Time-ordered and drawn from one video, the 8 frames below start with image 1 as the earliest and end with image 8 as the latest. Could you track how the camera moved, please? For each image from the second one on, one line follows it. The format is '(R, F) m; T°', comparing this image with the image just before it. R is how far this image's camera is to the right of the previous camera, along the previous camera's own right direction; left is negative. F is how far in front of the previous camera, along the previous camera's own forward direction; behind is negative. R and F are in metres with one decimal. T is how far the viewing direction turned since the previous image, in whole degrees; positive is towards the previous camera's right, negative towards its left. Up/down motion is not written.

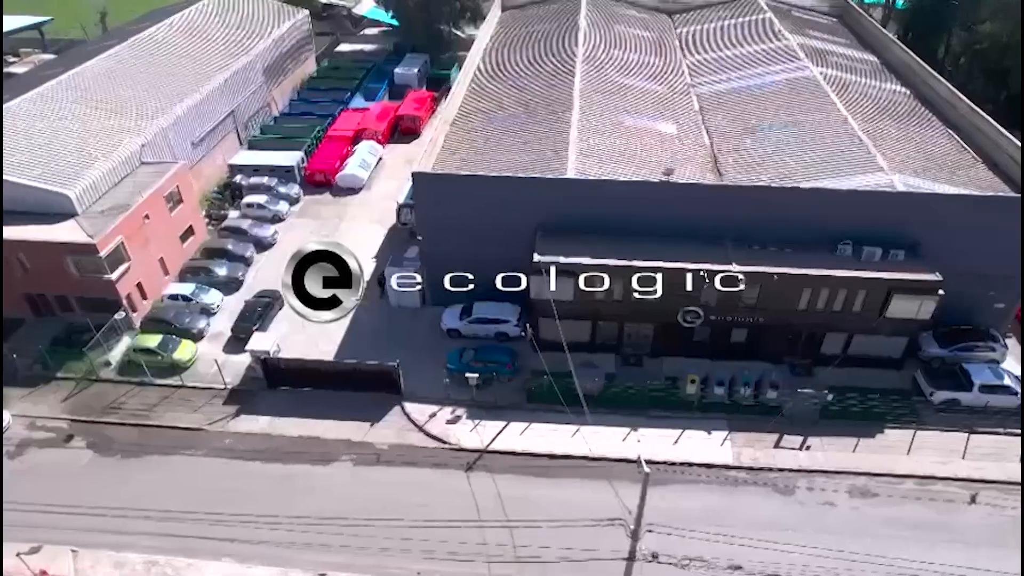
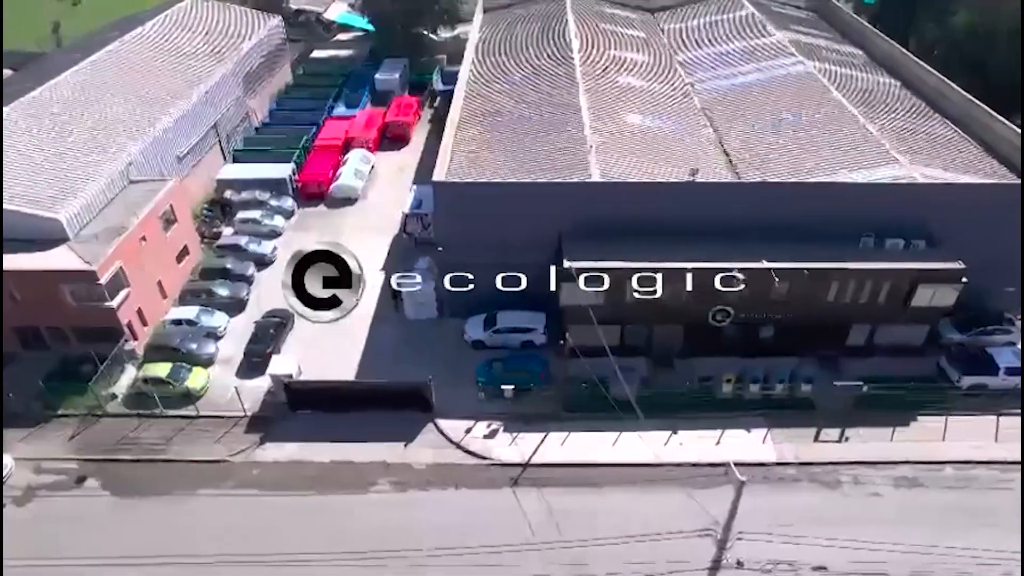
(-2.7, +0.6) m; +4°
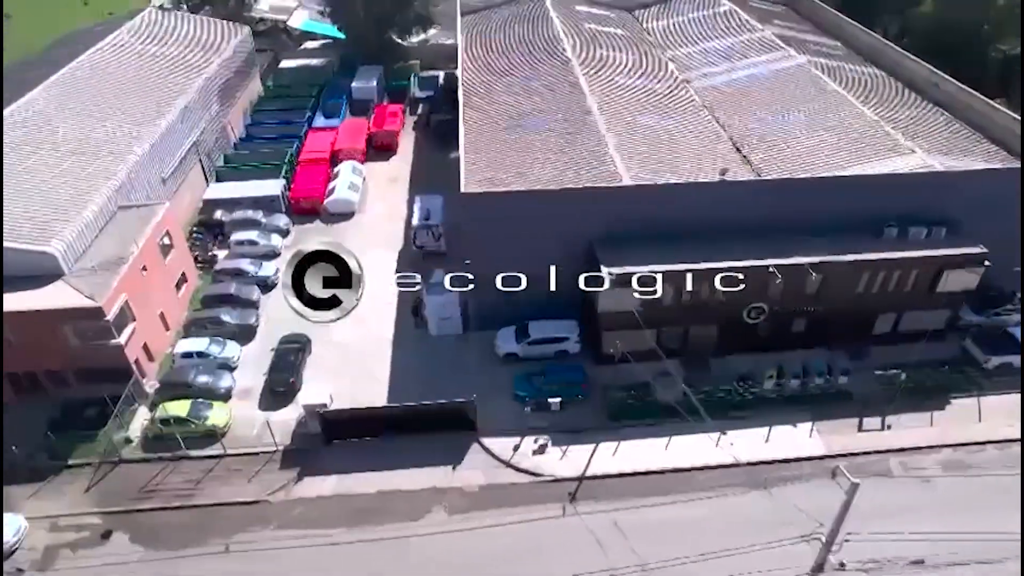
(-3.2, +0.8) m; +4°
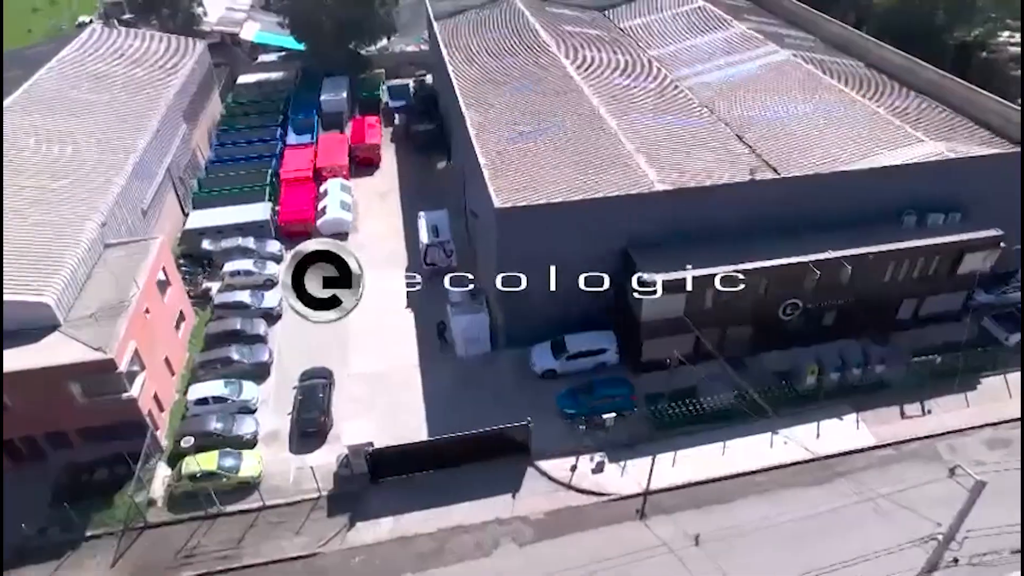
(-3.6, +1.0) m; +5°
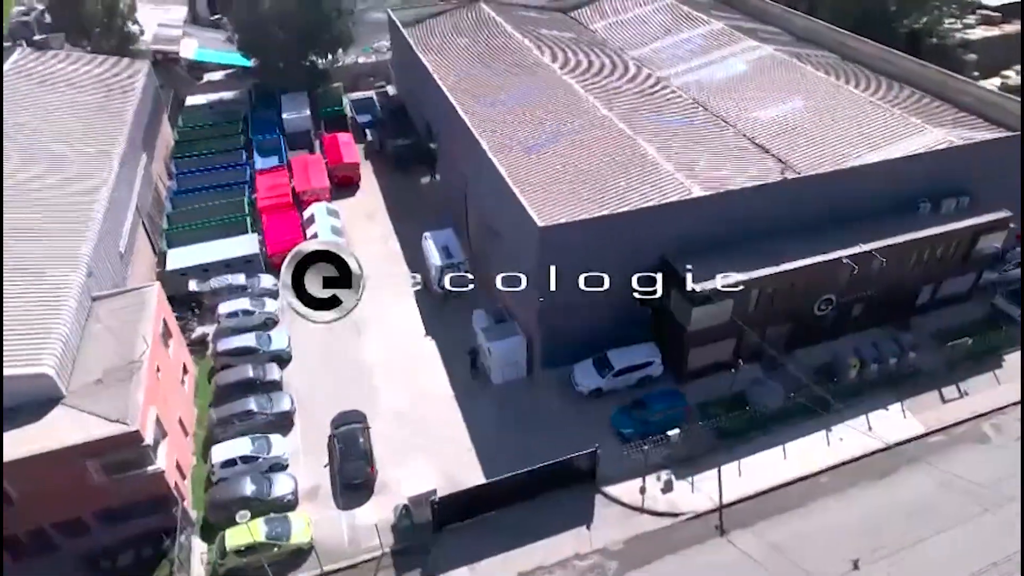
(-4.0, +1.4) m; +6°
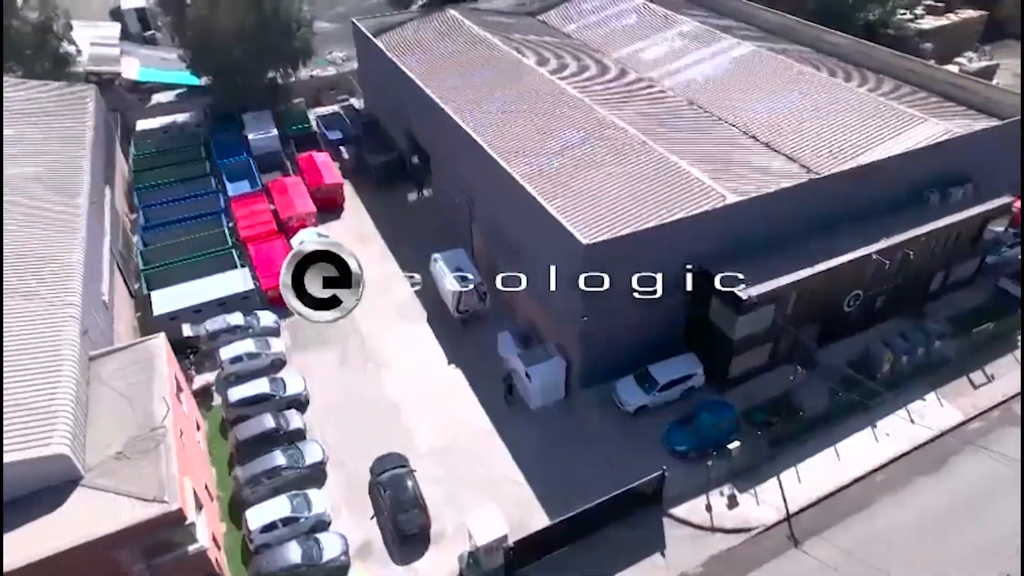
(-3.5, +1.3) m; +6°
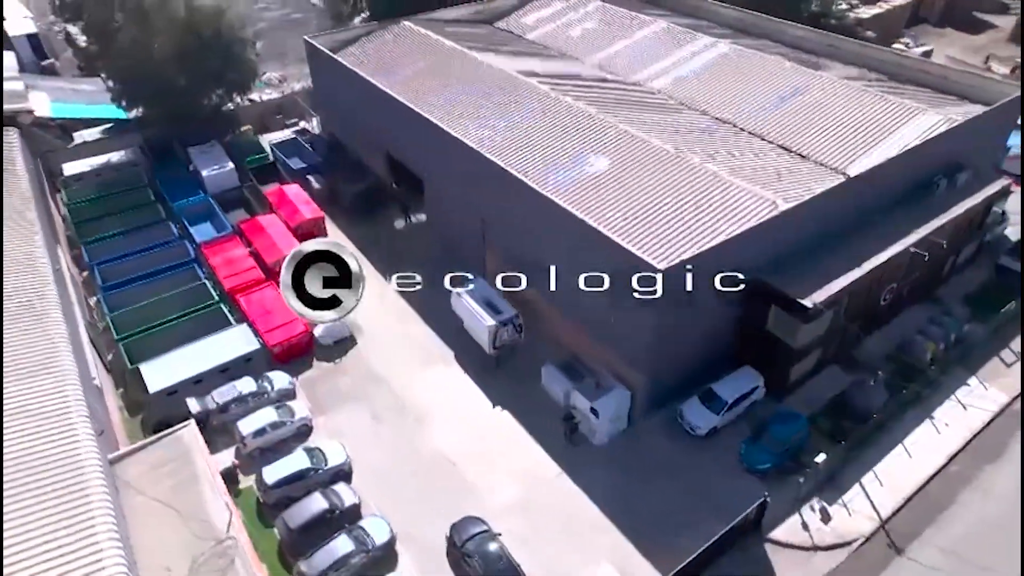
(-4.7, +2.0) m; +8°
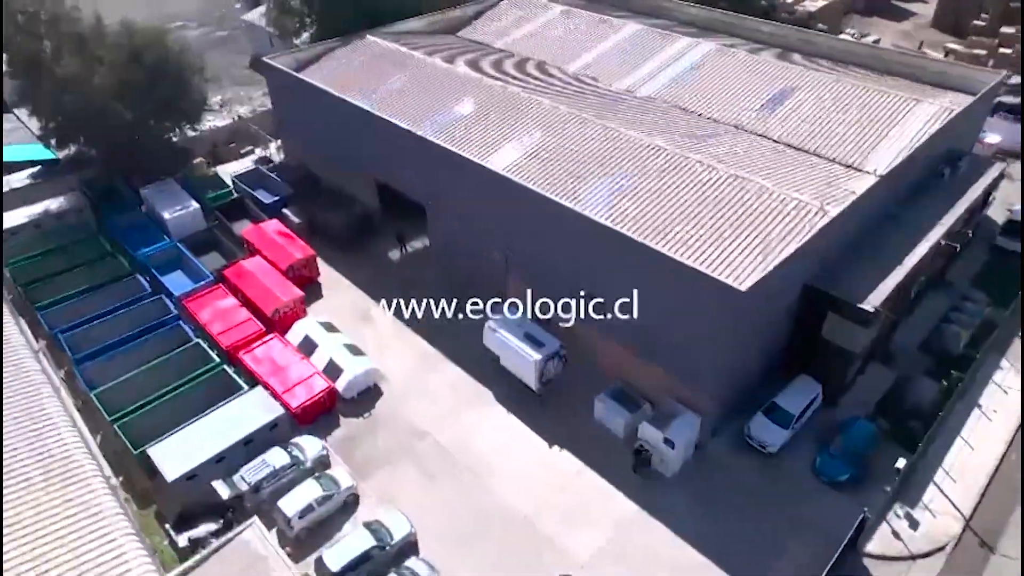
(-4.3, +1.9) m; +7°
